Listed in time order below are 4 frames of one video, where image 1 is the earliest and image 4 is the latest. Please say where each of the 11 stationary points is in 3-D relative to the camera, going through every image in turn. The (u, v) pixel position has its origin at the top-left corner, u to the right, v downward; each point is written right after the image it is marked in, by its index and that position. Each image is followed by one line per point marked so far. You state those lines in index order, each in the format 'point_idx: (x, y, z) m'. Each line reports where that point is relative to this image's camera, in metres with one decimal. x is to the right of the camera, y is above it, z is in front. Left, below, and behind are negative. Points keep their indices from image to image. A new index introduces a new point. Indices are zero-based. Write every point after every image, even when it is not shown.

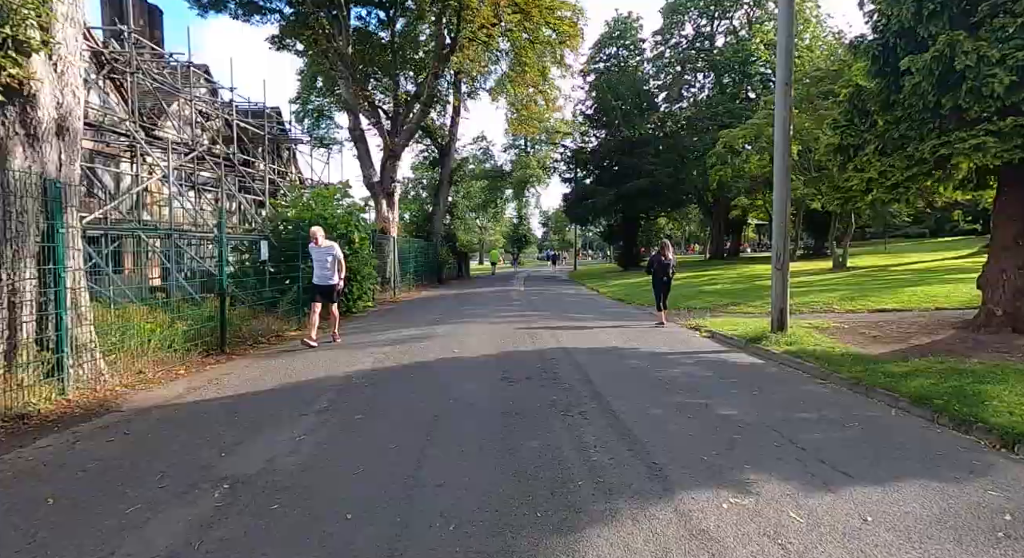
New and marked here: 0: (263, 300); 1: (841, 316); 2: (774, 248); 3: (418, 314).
0: (-5.1, -0.4, +13.0) m
1: (+6.1, -0.7, +11.7) m
2: (+3.9, +0.5, +9.4) m
3: (-2.4, -0.9, +16.2) m
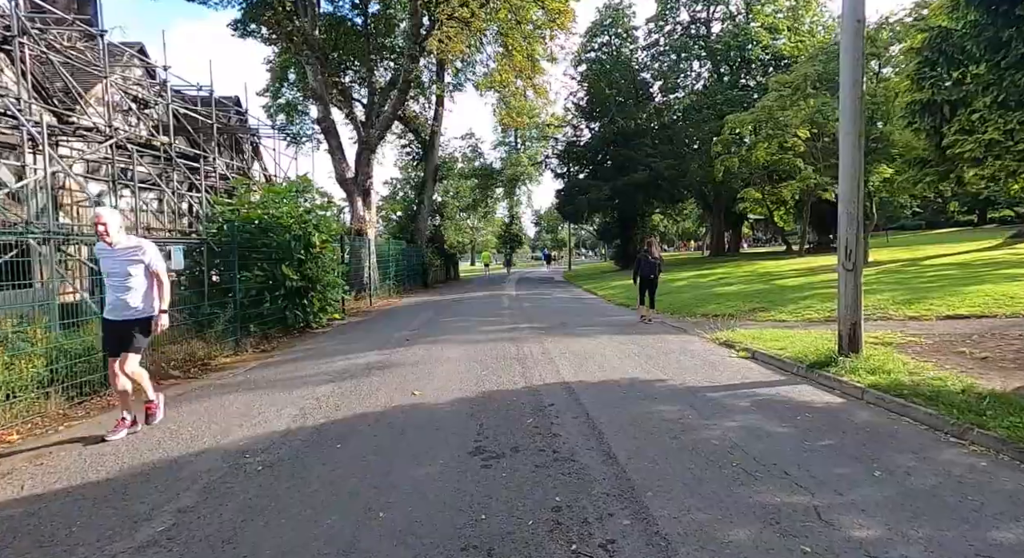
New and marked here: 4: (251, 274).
0: (-5.3, -0.6, +10.6) m
1: (+5.8, -0.7, +9.4) m
2: (+3.6, +0.4, +7.0) m
3: (-2.7, -1.1, +13.7) m
4: (-5.2, +0.1, +12.8) m
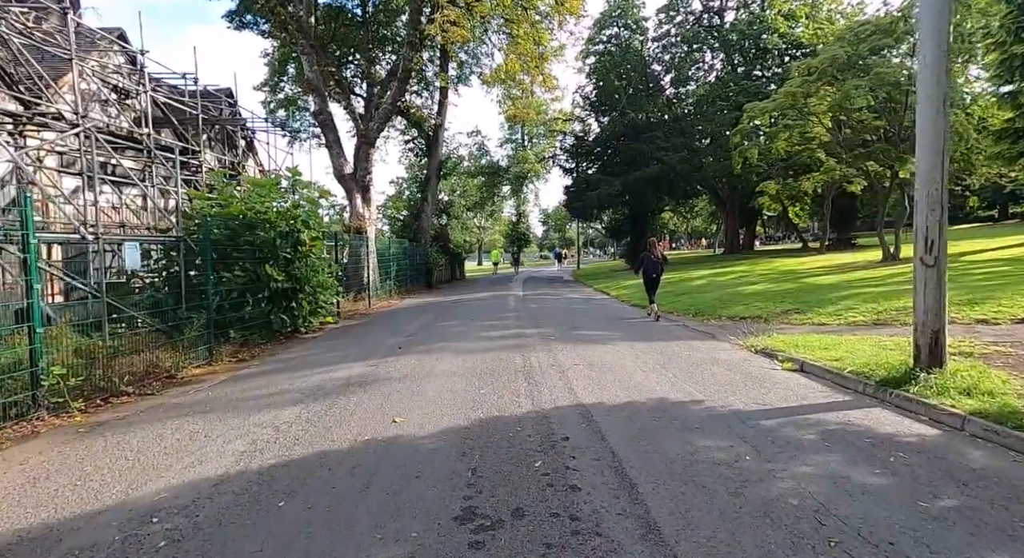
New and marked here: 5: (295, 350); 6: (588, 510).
0: (-5.2, -0.7, +9.4) m
1: (+5.9, -0.6, +8.1) m
2: (+3.7, +0.5, +5.7) m
3: (-2.5, -1.1, +12.5) m
4: (-5.1, +0.1, +11.6) m
5: (-3.8, -1.2, +11.2) m
6: (+0.4, -1.2, +3.3) m
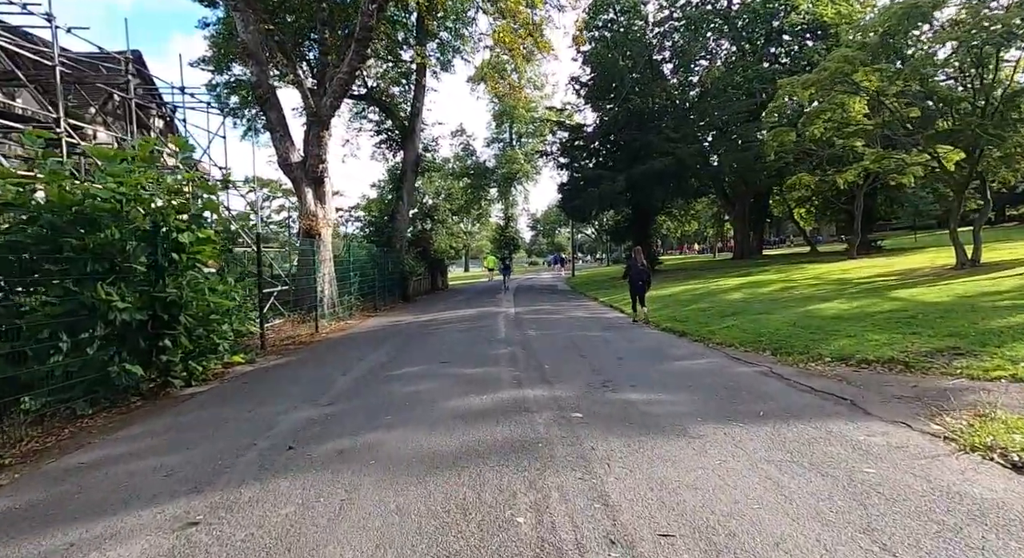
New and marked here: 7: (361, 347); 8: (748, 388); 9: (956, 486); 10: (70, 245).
0: (-5.3, -1.0, +4.7) m
1: (+5.9, -0.8, +3.6) m
2: (+3.7, +0.2, +1.2) m
3: (-2.7, -1.4, +7.9) m
4: (-5.2, -0.2, +6.9) m
5: (-3.9, -1.6, +6.5) m
6: (+0.5, -1.4, -1.3) m
7: (-3.0, -1.3, +12.5) m
8: (+2.6, -1.2, +7.0) m
9: (+2.7, -1.2, +3.9) m
10: (-5.2, +0.4, +7.5) m
